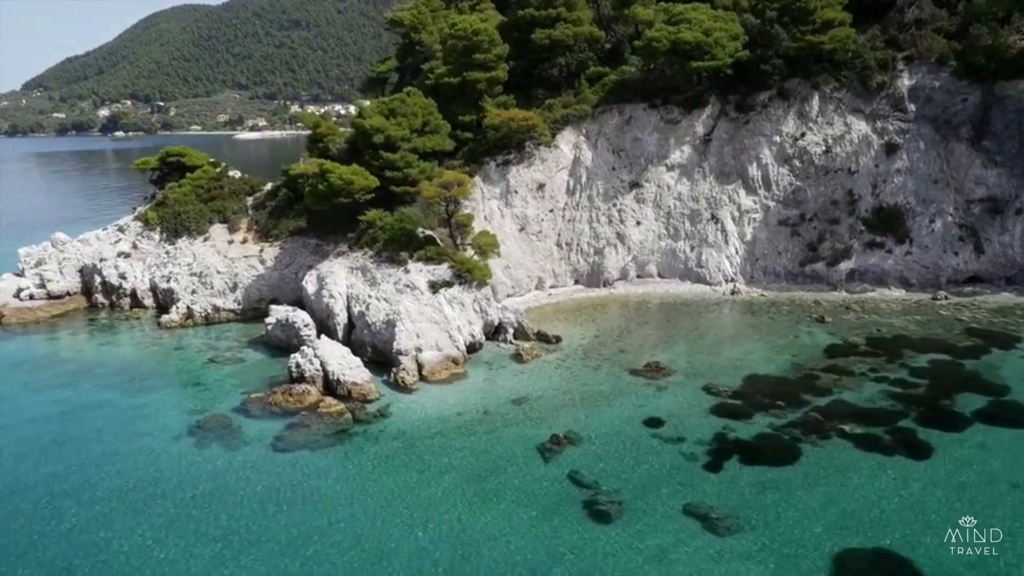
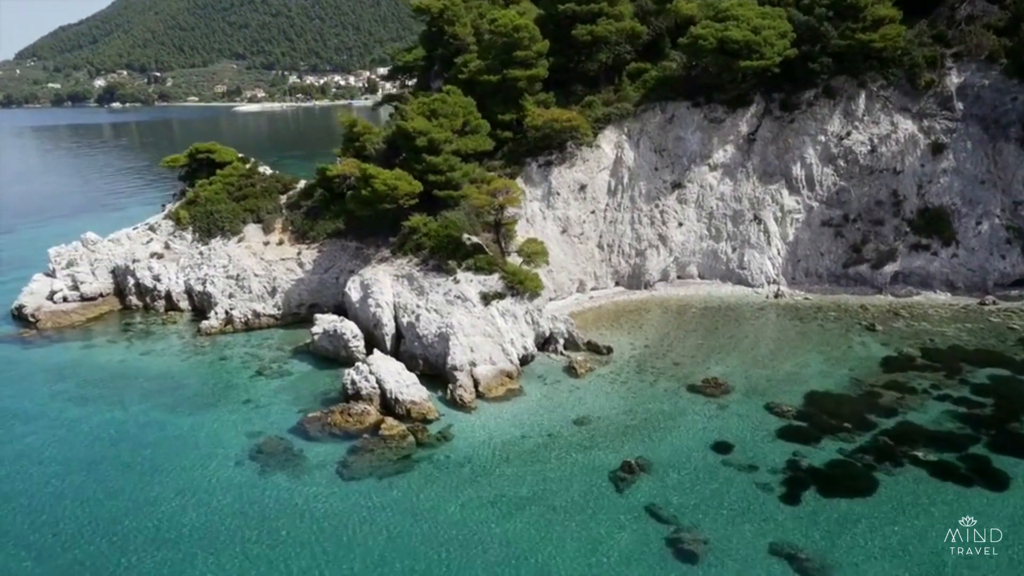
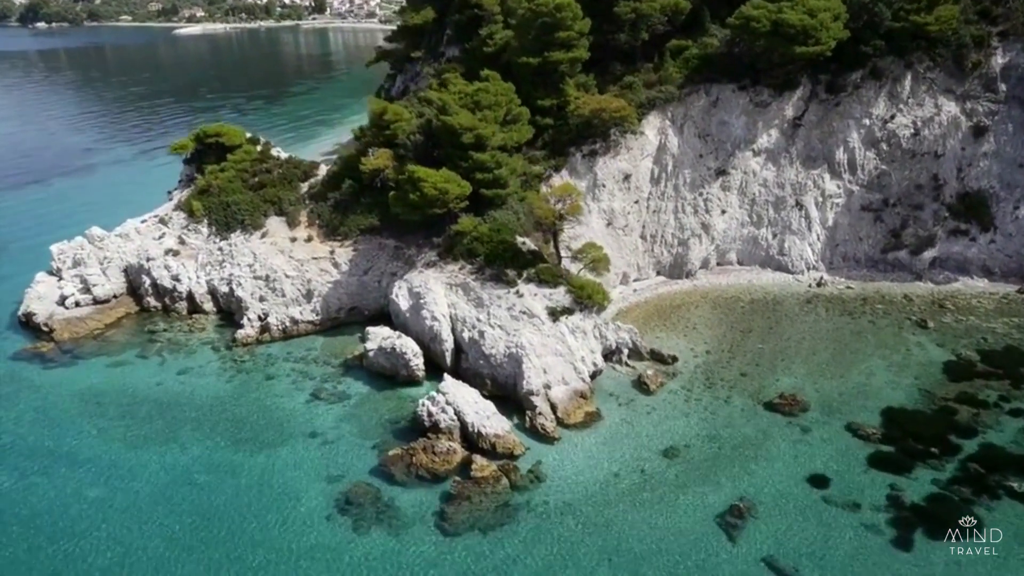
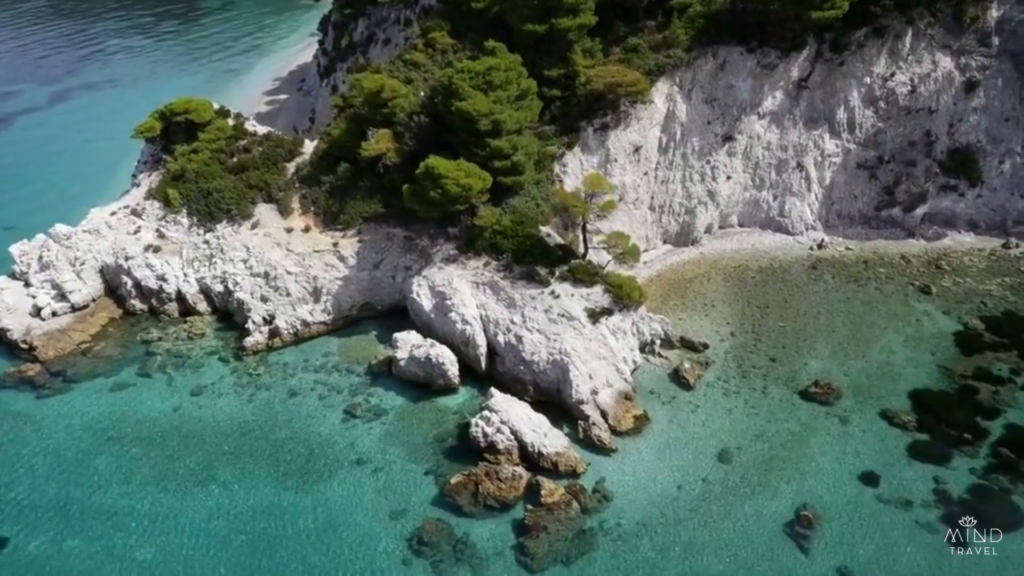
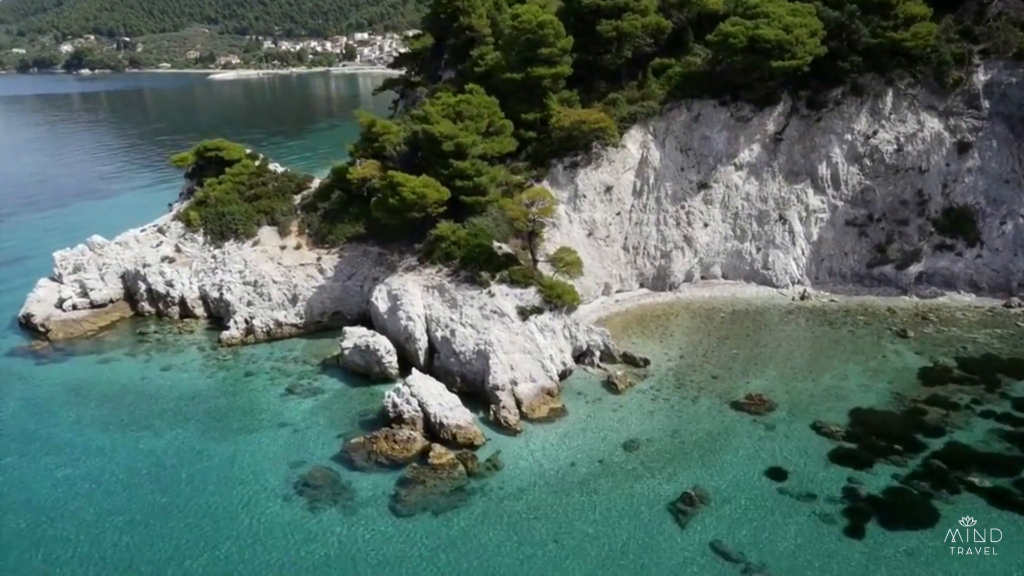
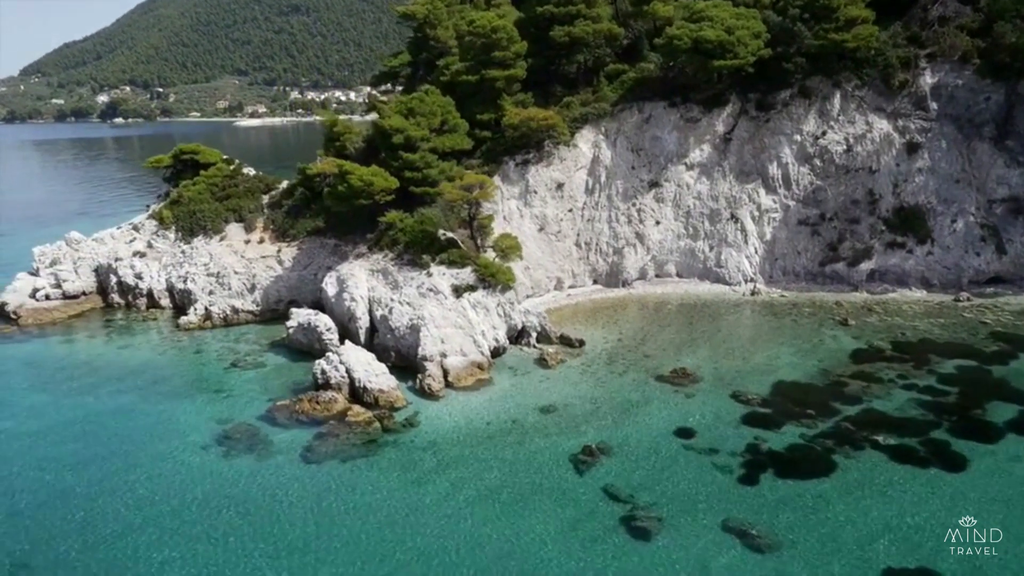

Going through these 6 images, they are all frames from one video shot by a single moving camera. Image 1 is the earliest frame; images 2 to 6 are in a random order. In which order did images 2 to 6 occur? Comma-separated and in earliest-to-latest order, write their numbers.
6, 2, 5, 3, 4
